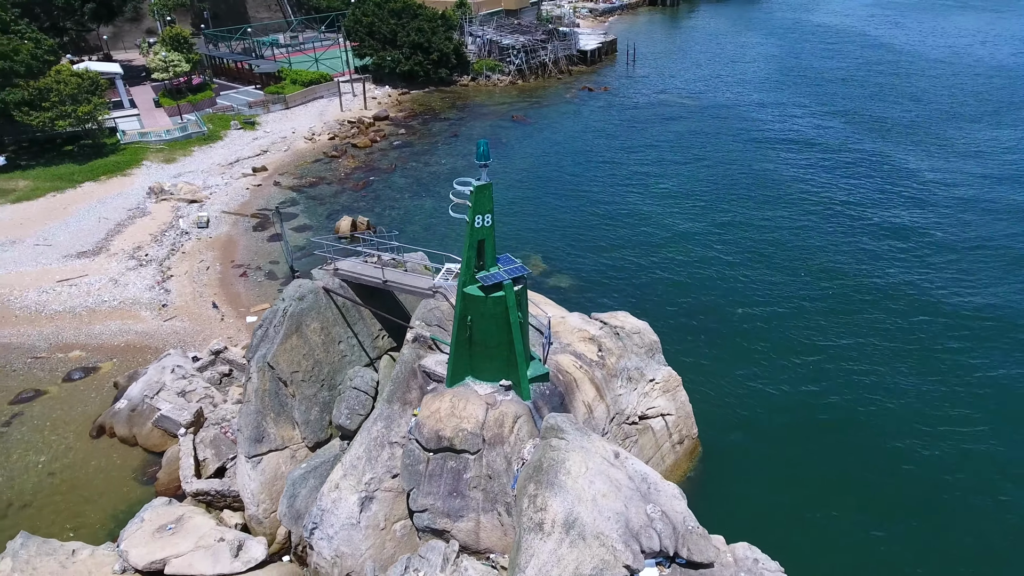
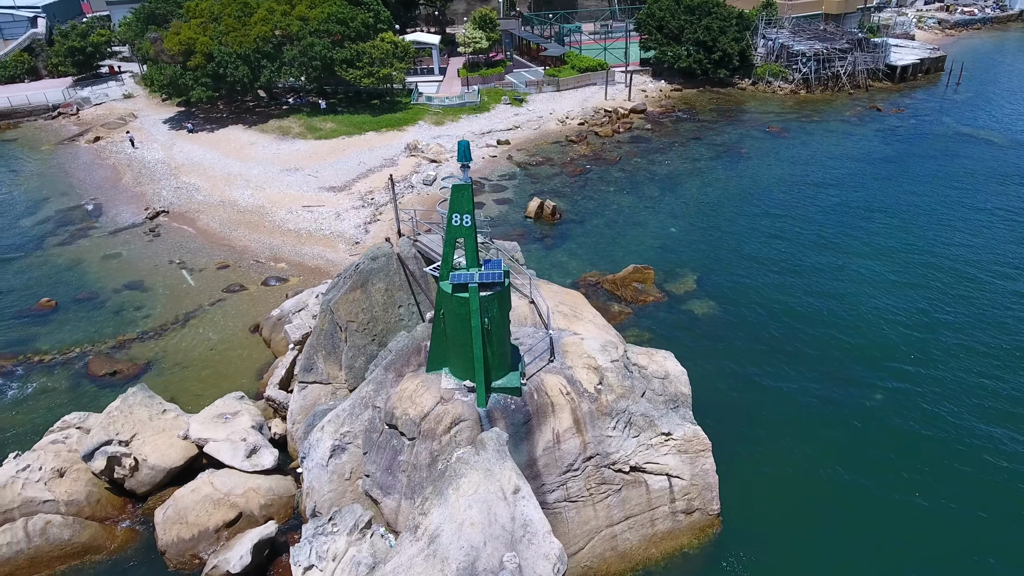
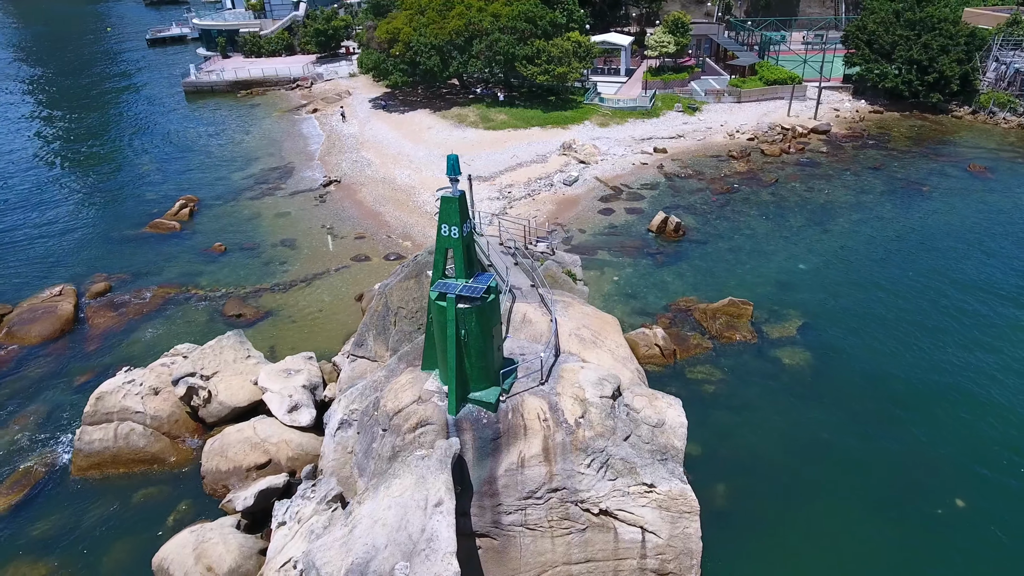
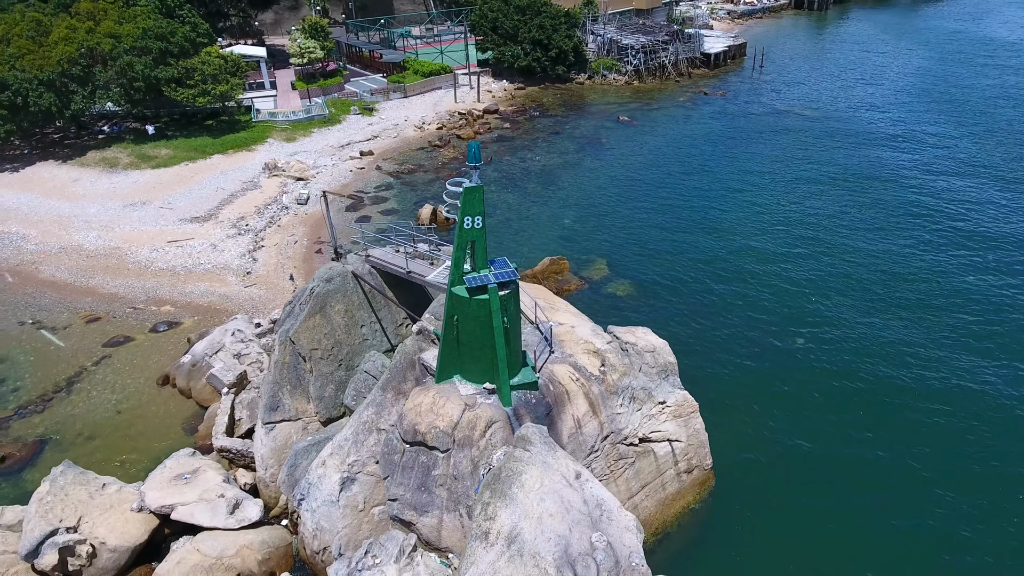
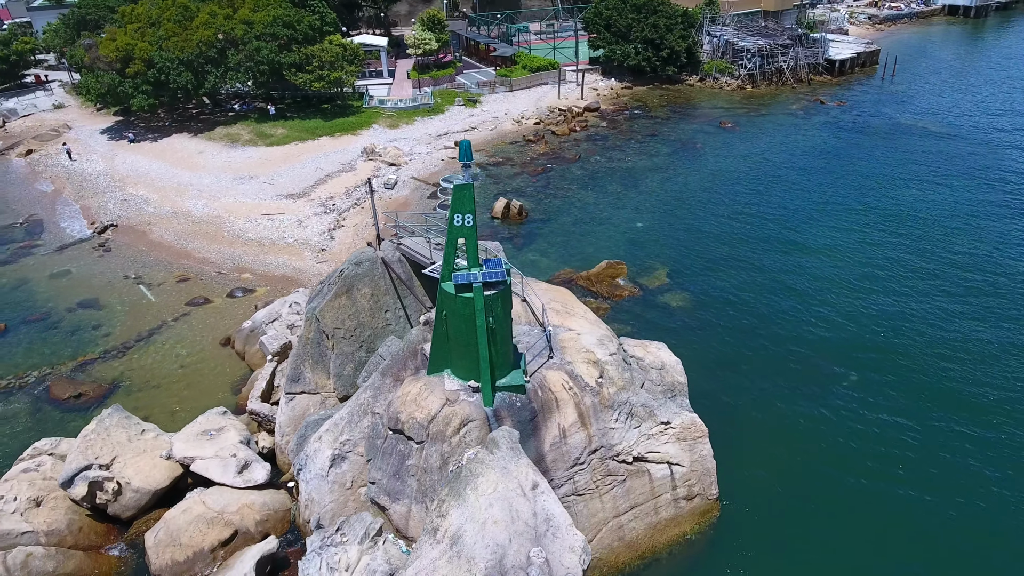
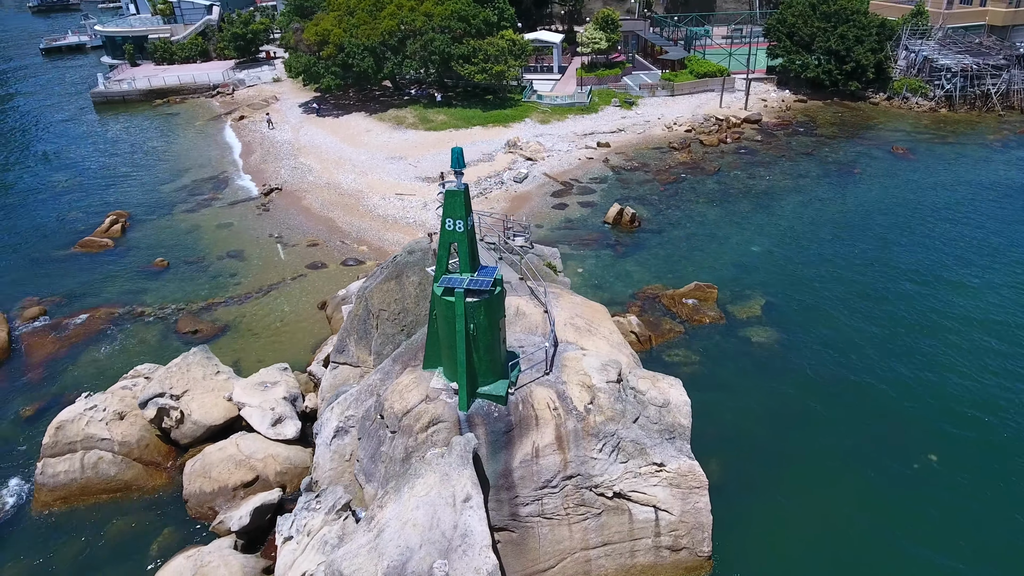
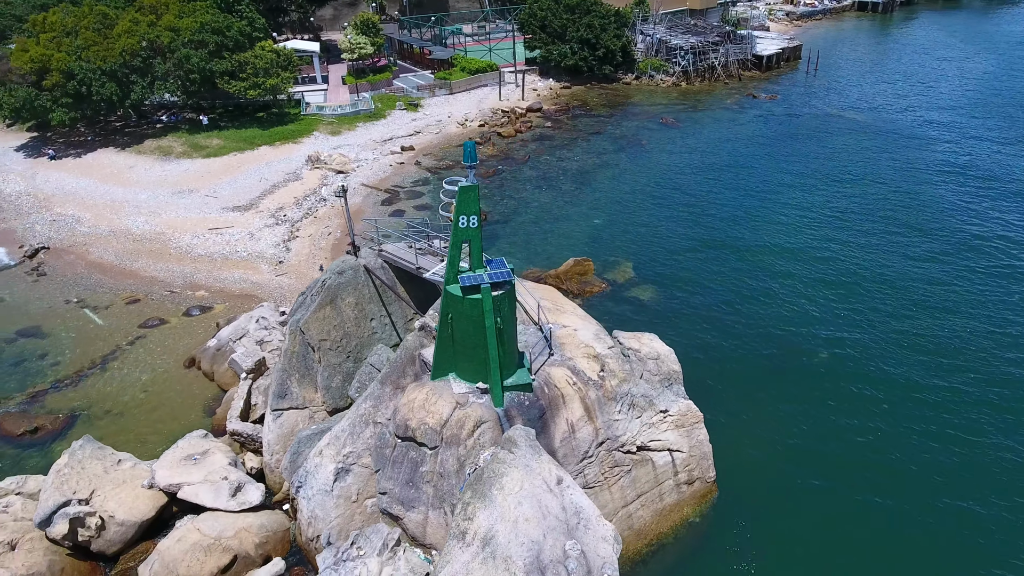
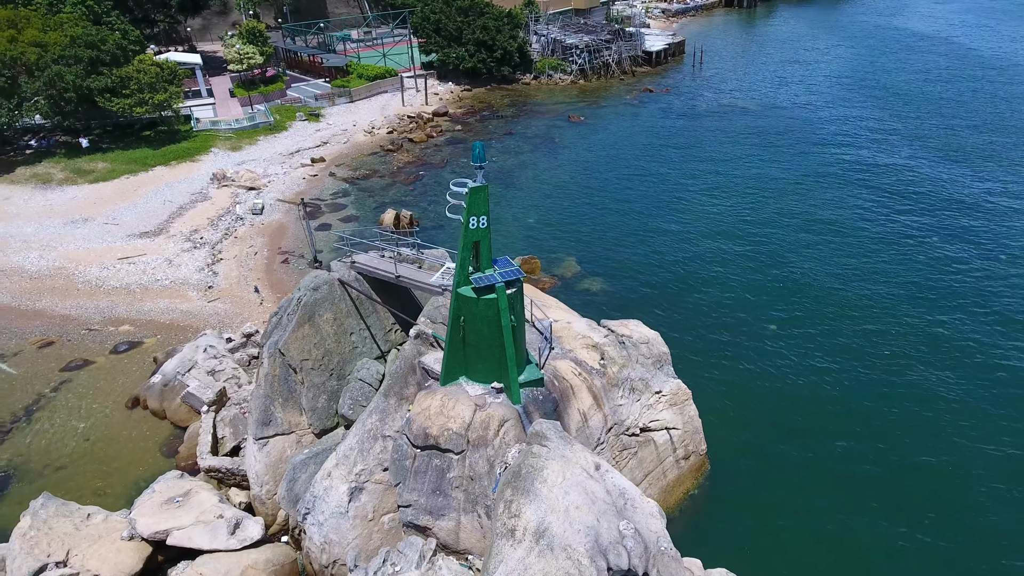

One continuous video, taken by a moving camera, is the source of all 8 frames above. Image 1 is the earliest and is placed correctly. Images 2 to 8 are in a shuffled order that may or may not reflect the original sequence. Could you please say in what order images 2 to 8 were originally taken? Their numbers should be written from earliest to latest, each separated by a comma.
8, 4, 7, 5, 2, 6, 3
